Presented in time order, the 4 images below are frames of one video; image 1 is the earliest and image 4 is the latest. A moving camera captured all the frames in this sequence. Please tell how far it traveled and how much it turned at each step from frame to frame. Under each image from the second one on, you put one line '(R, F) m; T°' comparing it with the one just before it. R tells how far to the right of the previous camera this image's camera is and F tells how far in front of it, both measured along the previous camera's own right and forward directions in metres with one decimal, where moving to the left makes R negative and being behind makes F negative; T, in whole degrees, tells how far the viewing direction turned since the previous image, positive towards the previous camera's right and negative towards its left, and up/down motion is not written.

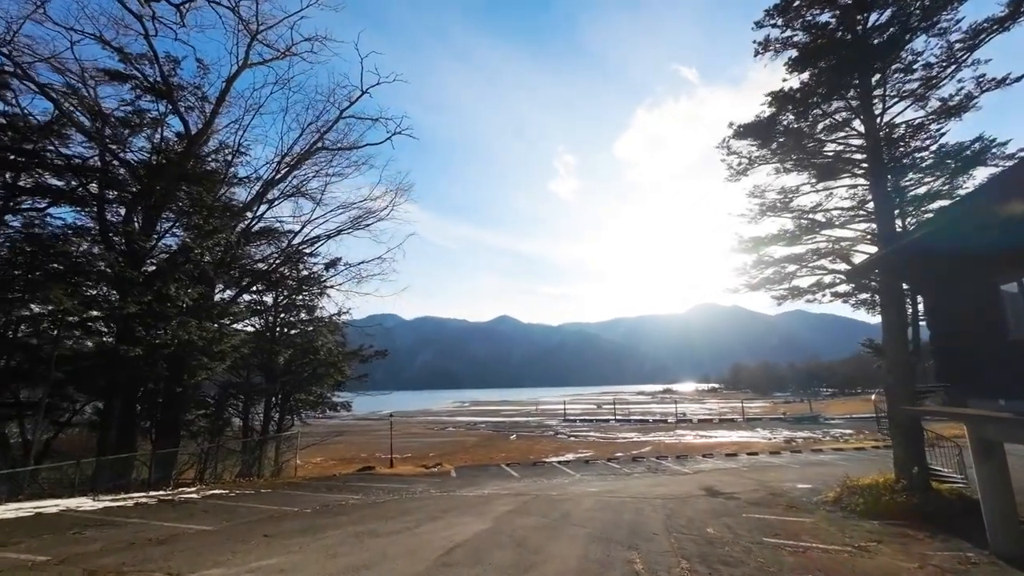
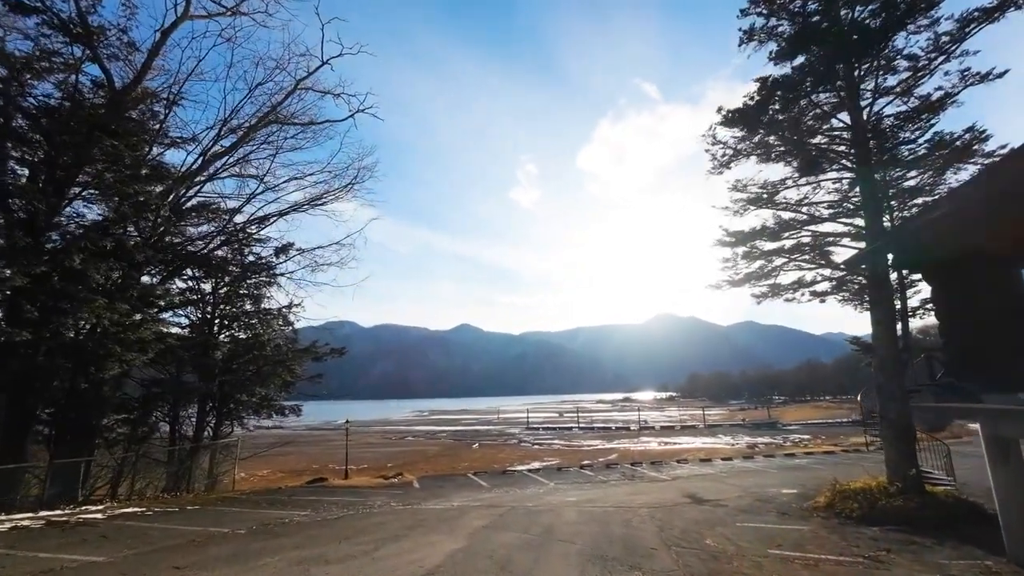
(-0.2, +1.2) m; +4°
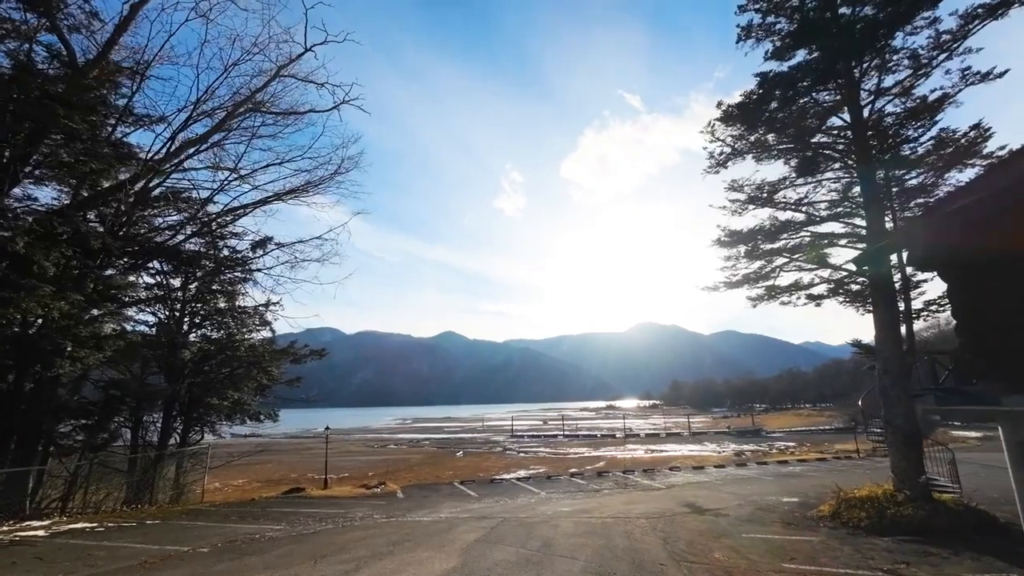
(-0.2, +0.6) m; +2°
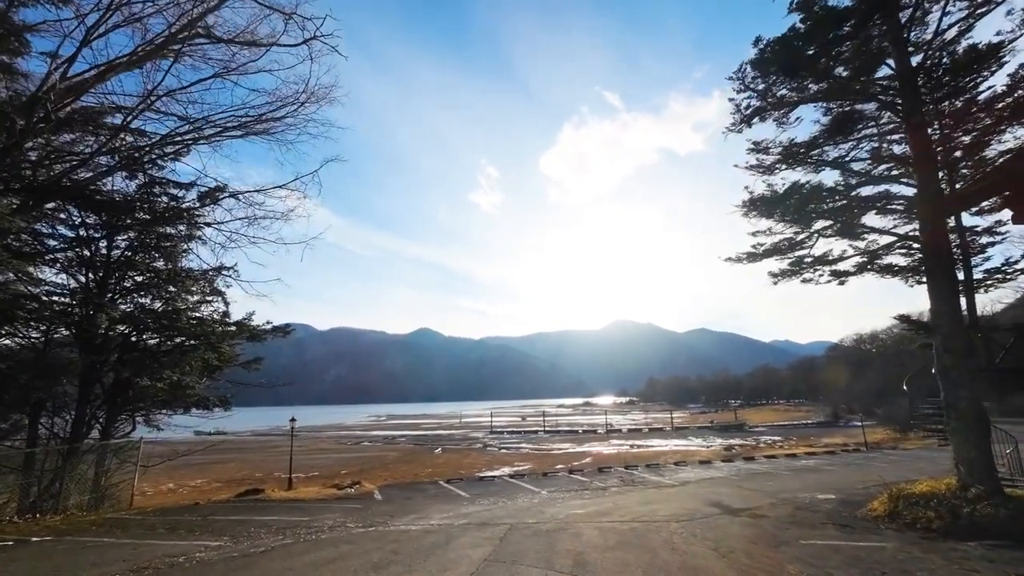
(-0.5, +1.9) m; +2°
